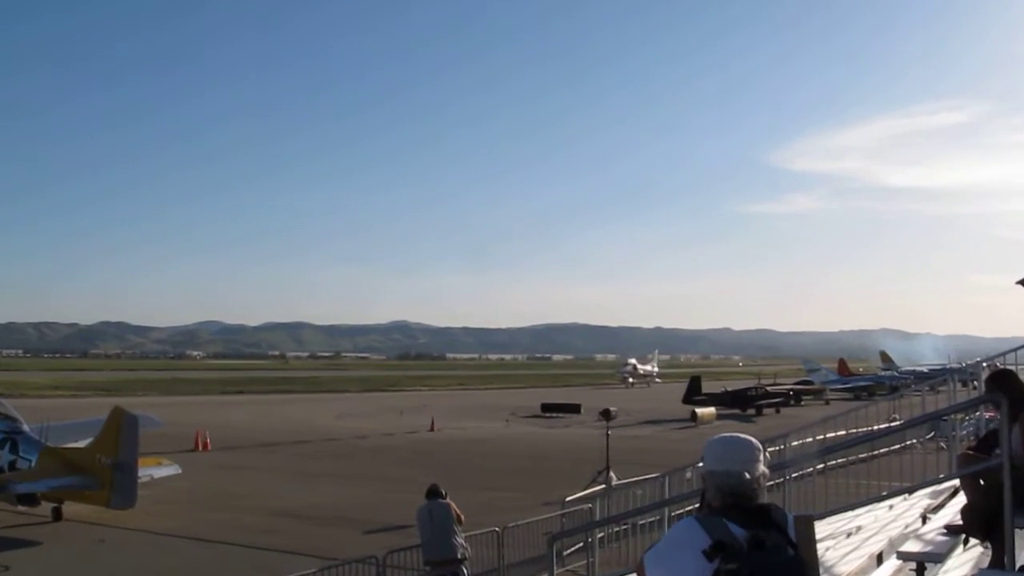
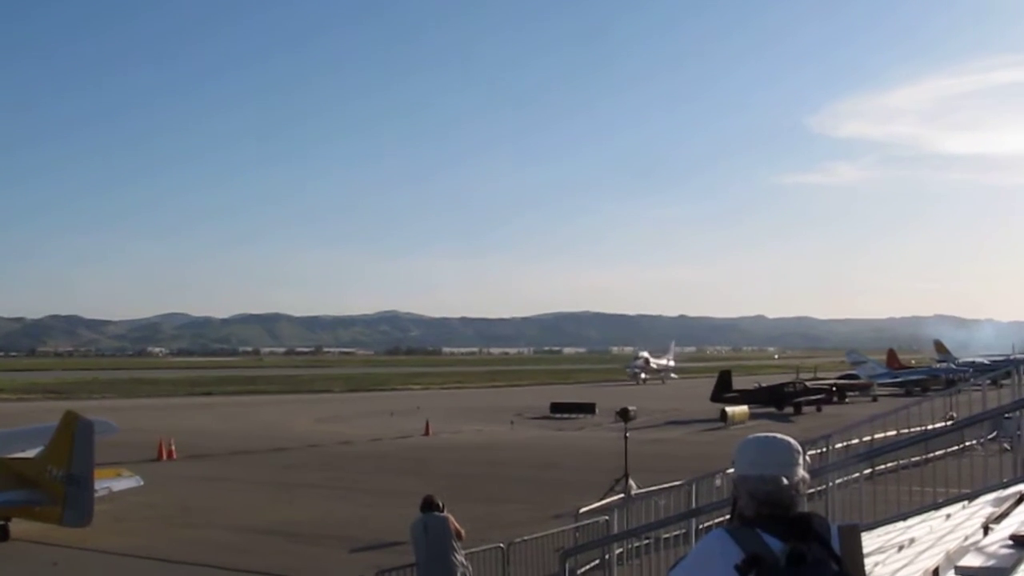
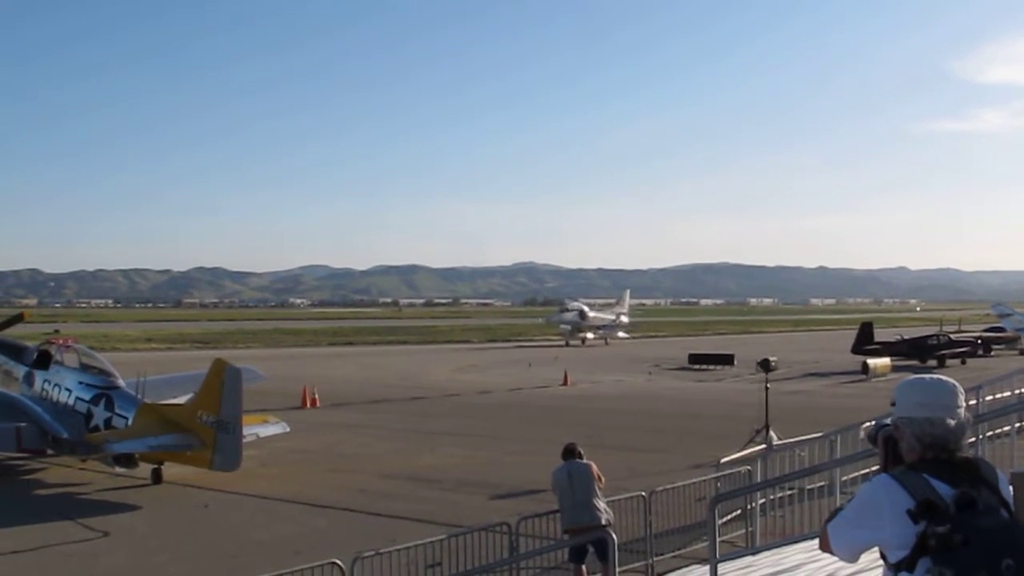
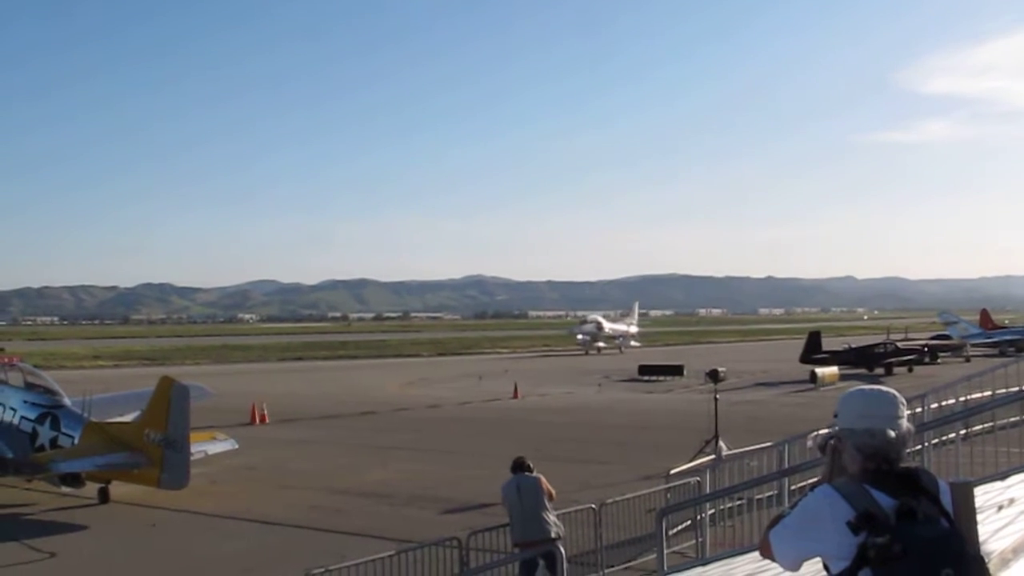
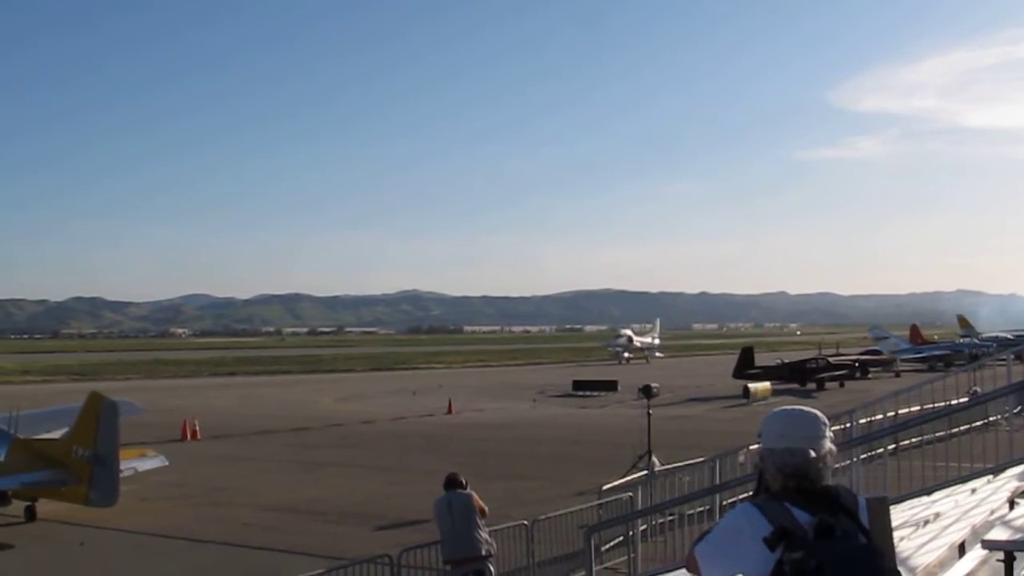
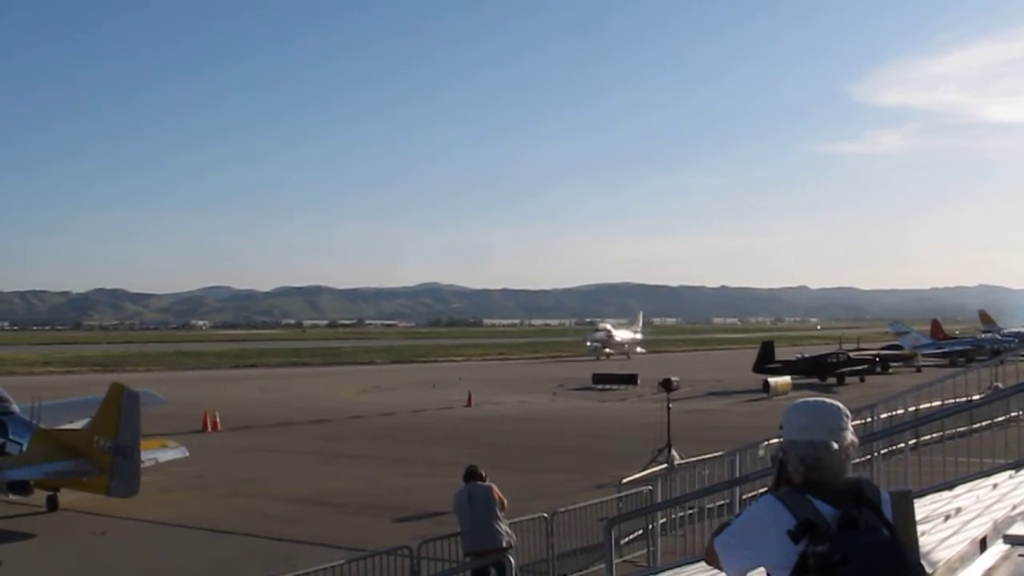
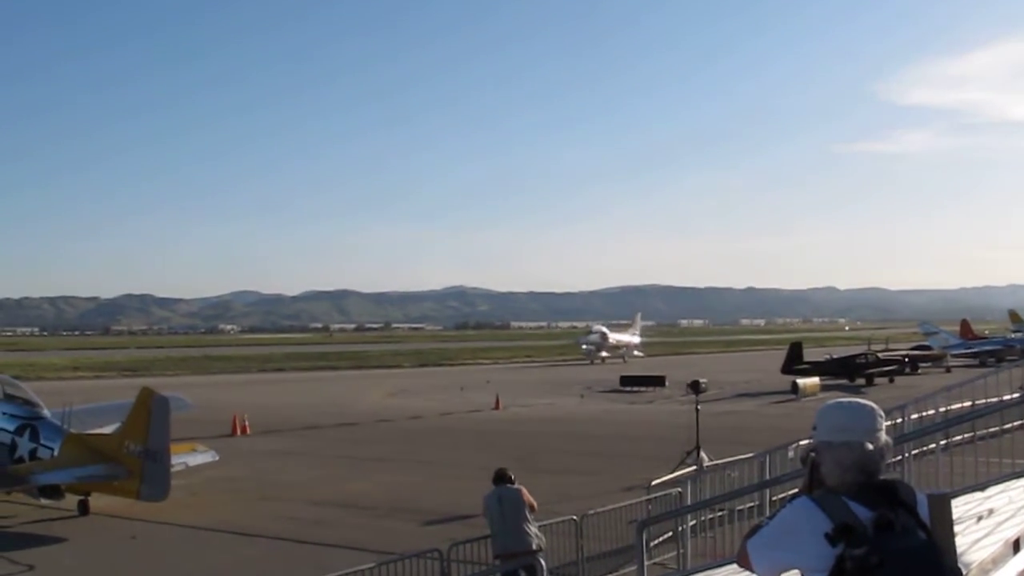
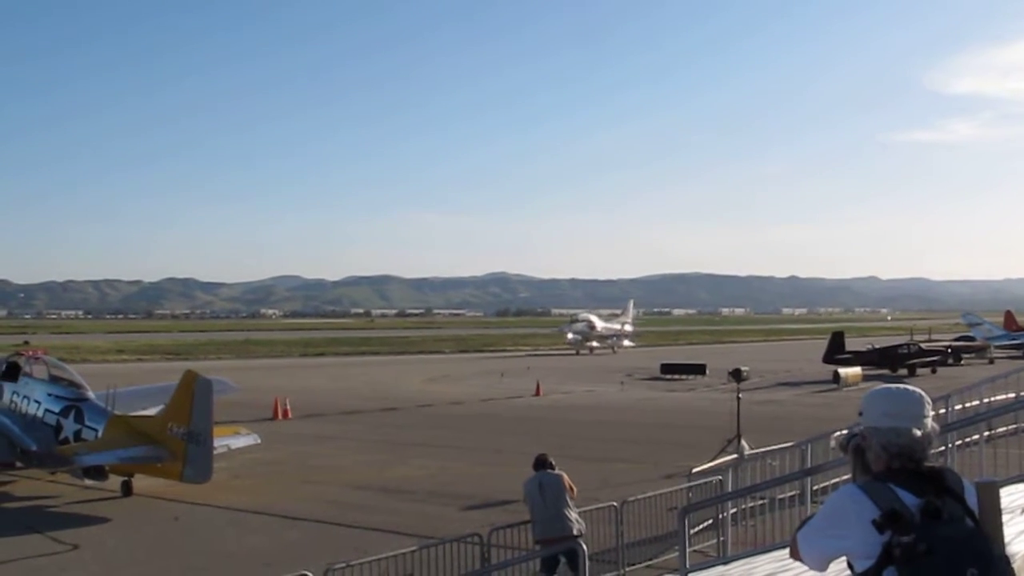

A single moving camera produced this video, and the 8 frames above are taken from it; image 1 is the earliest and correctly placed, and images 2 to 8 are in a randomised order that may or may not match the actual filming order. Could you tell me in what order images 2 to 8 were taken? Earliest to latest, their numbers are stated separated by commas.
2, 5, 6, 7, 4, 8, 3
